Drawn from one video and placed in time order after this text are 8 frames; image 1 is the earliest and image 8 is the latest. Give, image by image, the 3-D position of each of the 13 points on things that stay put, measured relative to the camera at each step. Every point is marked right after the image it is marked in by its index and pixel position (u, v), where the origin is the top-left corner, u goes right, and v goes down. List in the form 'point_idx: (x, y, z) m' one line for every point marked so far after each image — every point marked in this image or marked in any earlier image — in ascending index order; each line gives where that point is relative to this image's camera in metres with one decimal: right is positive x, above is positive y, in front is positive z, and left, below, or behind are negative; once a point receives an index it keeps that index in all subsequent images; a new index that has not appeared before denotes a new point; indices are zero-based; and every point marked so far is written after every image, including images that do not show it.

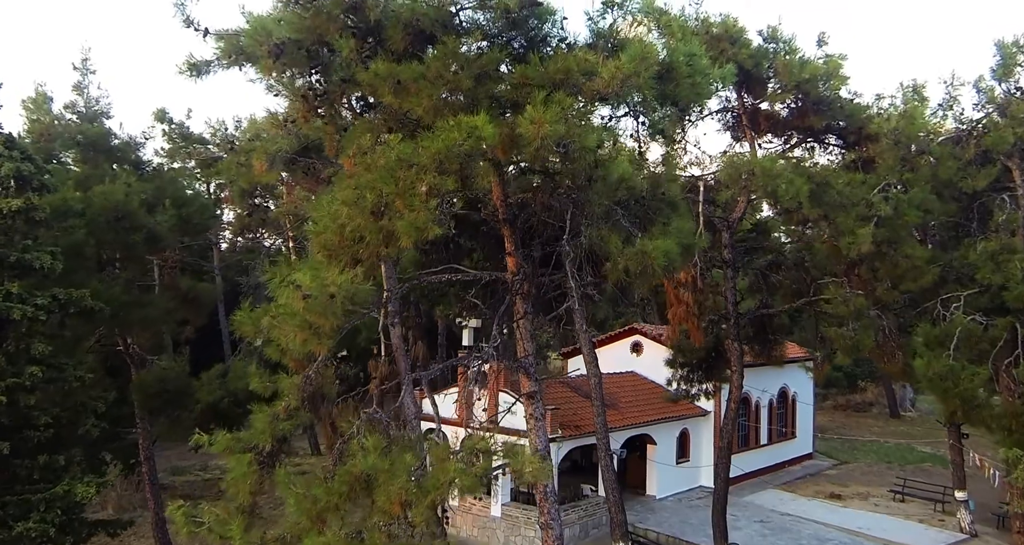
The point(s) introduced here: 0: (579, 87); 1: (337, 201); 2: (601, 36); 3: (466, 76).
0: (+0.6, +1.5, +6.3) m
1: (-1.4, +0.6, +6.3) m
2: (+0.8, +2.1, +6.7) m
3: (-0.4, +1.6, +6.3) m
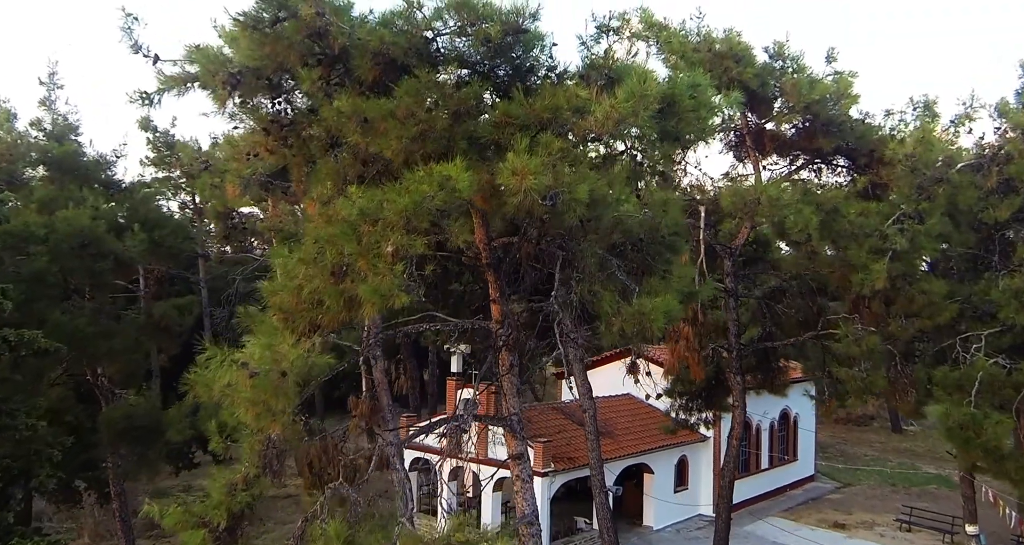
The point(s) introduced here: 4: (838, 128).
0: (+0.4, +1.0, +5.5) m
1: (-1.5, +0.1, +5.6) m
2: (+0.7, +1.6, +6.0) m
3: (-0.5, +1.1, +5.5) m
4: (+4.4, +2.0, +10.6) m
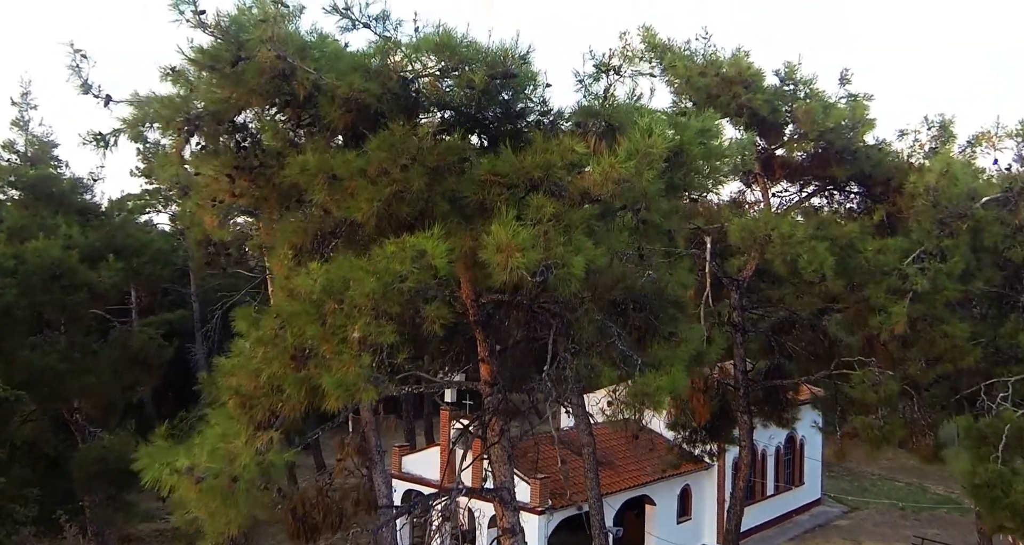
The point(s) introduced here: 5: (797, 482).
0: (+0.3, +0.5, +4.9) m
1: (-1.6, -0.4, +4.9) m
2: (+0.6, +1.1, +5.4) m
3: (-0.6, +0.6, +4.9) m
4: (+4.4, +1.5, +10.0) m
5: (+7.2, -5.3, +19.5) m
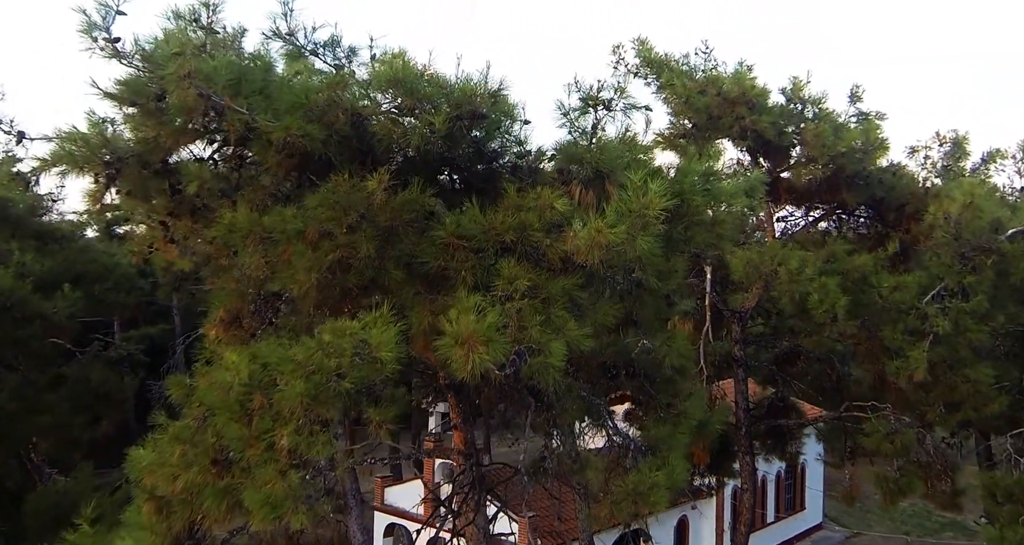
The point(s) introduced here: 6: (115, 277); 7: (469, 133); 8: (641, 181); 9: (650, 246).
0: (+0.2, +0.1, +4.1) m
1: (-1.8, -0.8, +4.1) m
2: (+0.4, +0.7, +4.6) m
3: (-0.8, +0.2, +4.1) m
4: (+4.2, +1.1, +9.2) m
5: (+6.9, -5.7, +18.8) m
6: (-6.3, -0.1, +12.4) m
7: (-0.2, +0.8, +4.5) m
8: (+0.7, +0.5, +4.2) m
9: (+0.7, +0.1, +4.0) m
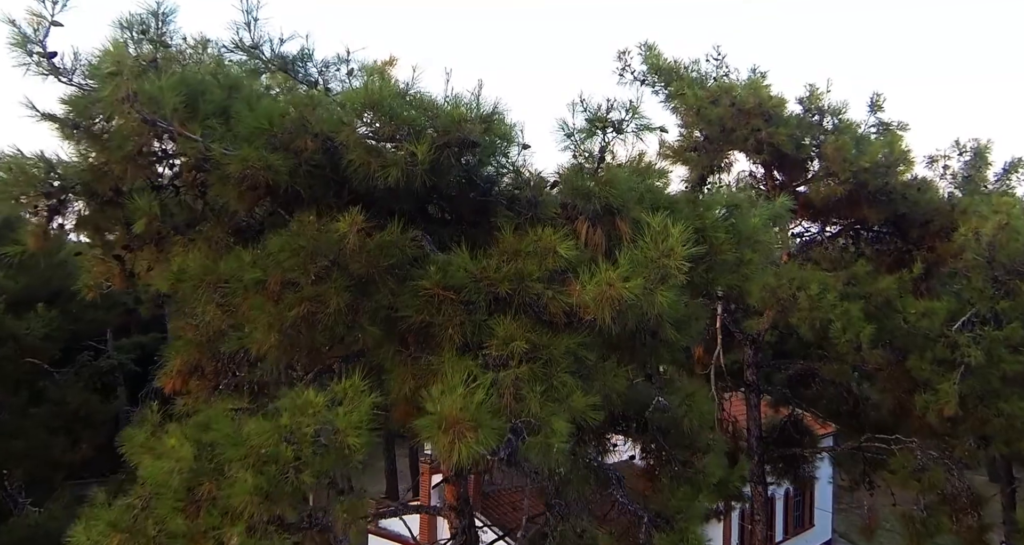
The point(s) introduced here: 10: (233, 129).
0: (+0.2, -0.1, +3.5) m
1: (-1.8, -1.1, +3.5) m
2: (+0.4, +0.4, +4.0) m
3: (-0.8, -0.1, +3.5) m
4: (+4.1, +0.8, +8.6) m
5: (+6.9, -5.9, +18.2) m
6: (-6.3, -0.3, +11.8) m
7: (-0.3, +0.6, +3.9) m
8: (+0.7, +0.2, +3.6) m
9: (+0.7, -0.1, +3.4) m
10: (-1.4, +0.7, +3.9) m
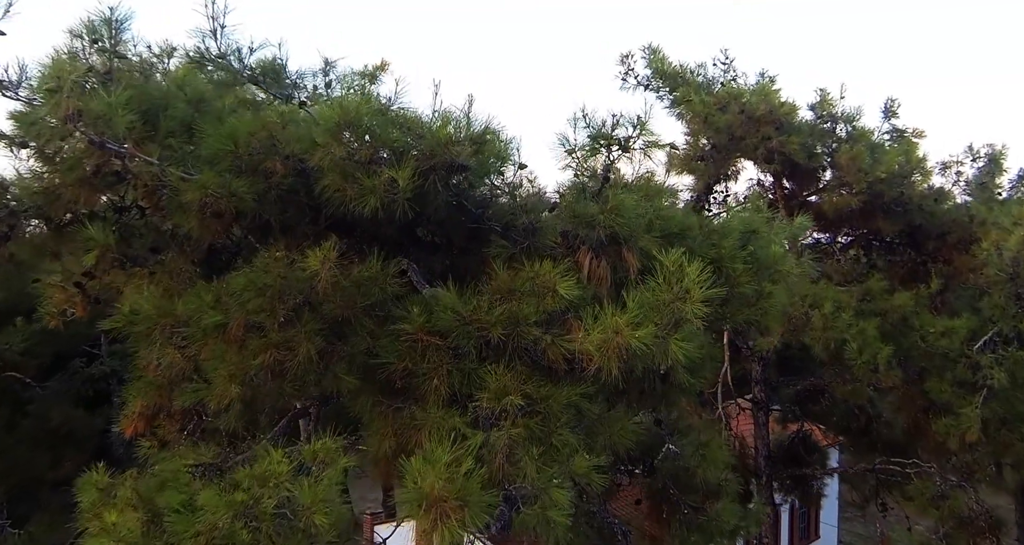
0: (+0.1, -0.3, +3.1) m
1: (-1.8, -1.2, +3.1) m
2: (+0.4, +0.2, +3.6) m
3: (-0.8, -0.2, +3.1) m
4: (+4.1, +0.7, +8.2) m
5: (+6.9, -6.1, +17.8) m
6: (-6.3, -0.4, +11.4) m
7: (-0.3, +0.4, +3.5) m
8: (+0.7, +0.1, +3.2) m
9: (+0.7, -0.3, +3.0) m
10: (-1.4, +0.6, +3.5) m
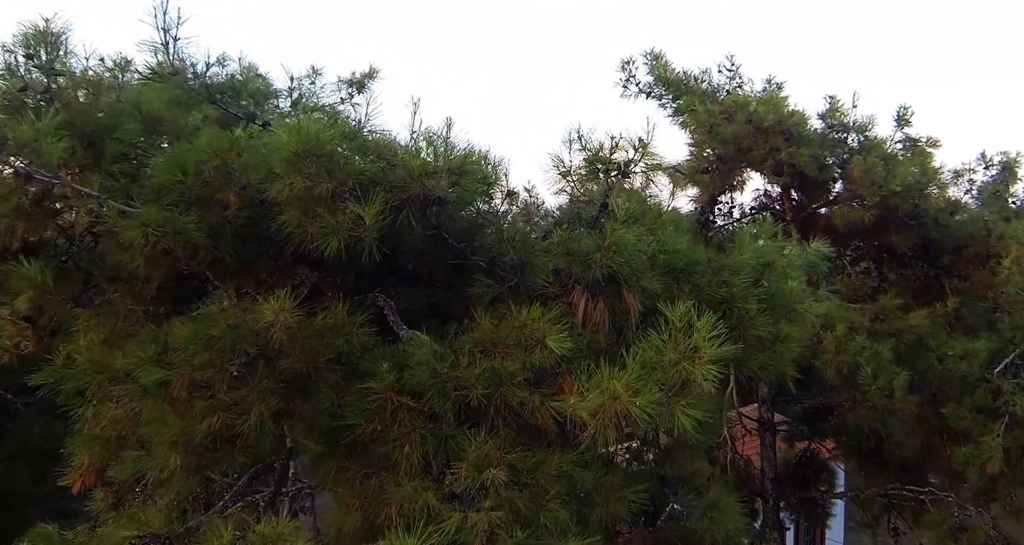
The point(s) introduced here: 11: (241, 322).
0: (+0.1, -0.5, +2.7) m
1: (-1.9, -1.4, +2.7) m
2: (+0.3, +0.1, +3.2) m
3: (-0.9, -0.4, +2.7) m
4: (+4.1, +0.5, +7.8) m
5: (+6.9, -6.2, +17.4) m
6: (-6.4, -0.6, +11.0) m
7: (-0.3, +0.2, +3.1) m
8: (+0.6, -0.1, +2.8) m
9: (+0.6, -0.5, +2.6) m
10: (-1.5, +0.4, +3.1) m
11: (-1.0, -0.2, +2.8) m
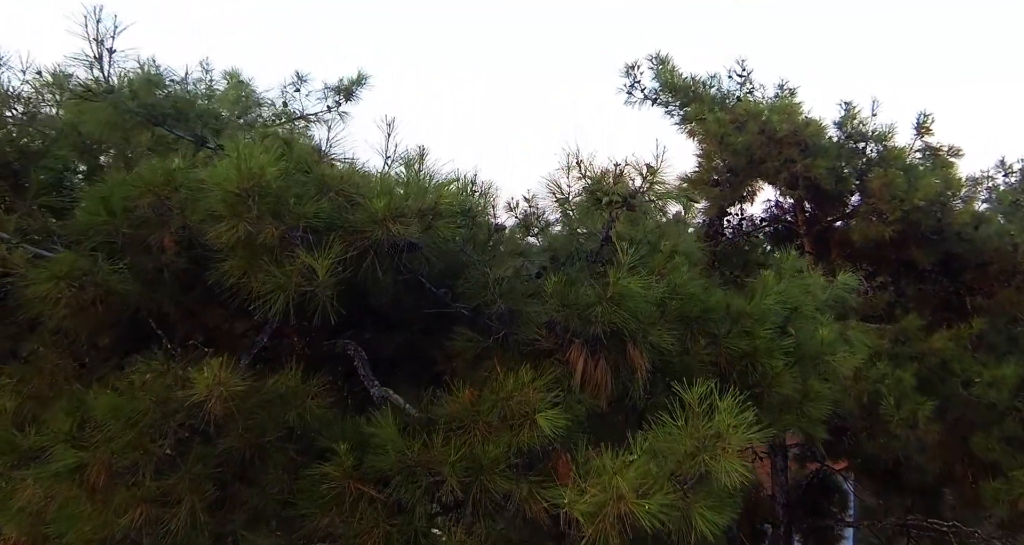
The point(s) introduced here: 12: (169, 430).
0: (0.0, -0.7, +2.3) m
1: (-2.0, -1.6, +2.3) m
2: (+0.2, -0.1, +2.7) m
3: (-0.9, -0.6, +2.3) m
4: (+4.1, +0.3, +7.3) m
5: (+6.9, -6.4, +16.9) m
6: (-6.4, -0.8, +10.6) m
7: (-0.4, 0.0, +2.6) m
8: (+0.5, -0.3, +2.4) m
9: (+0.6, -0.7, +2.1) m
10: (-1.5, +0.2, +2.7) m
11: (-1.0, -0.4, +2.3) m
12: (-1.0, -0.5, +2.3) m
